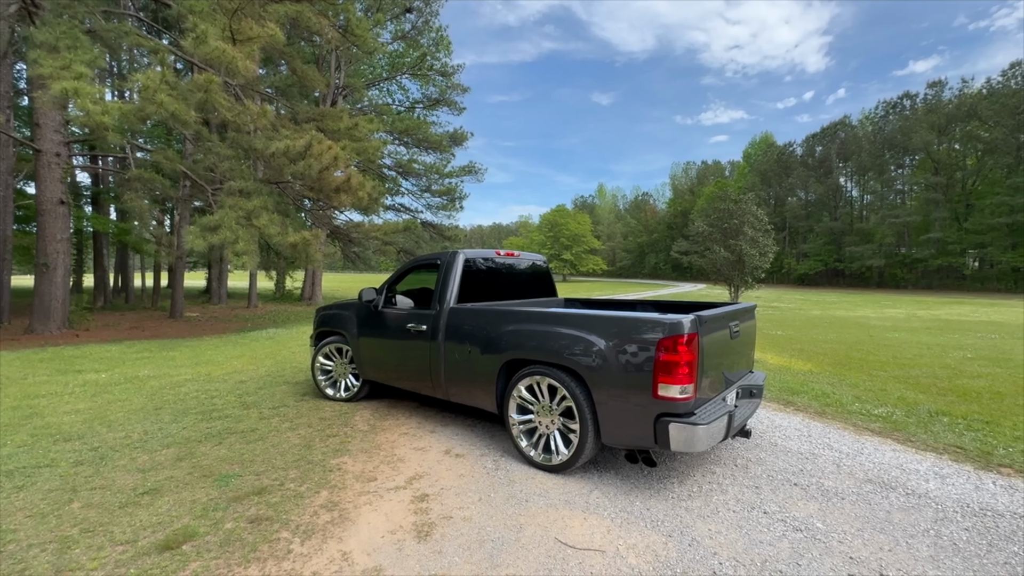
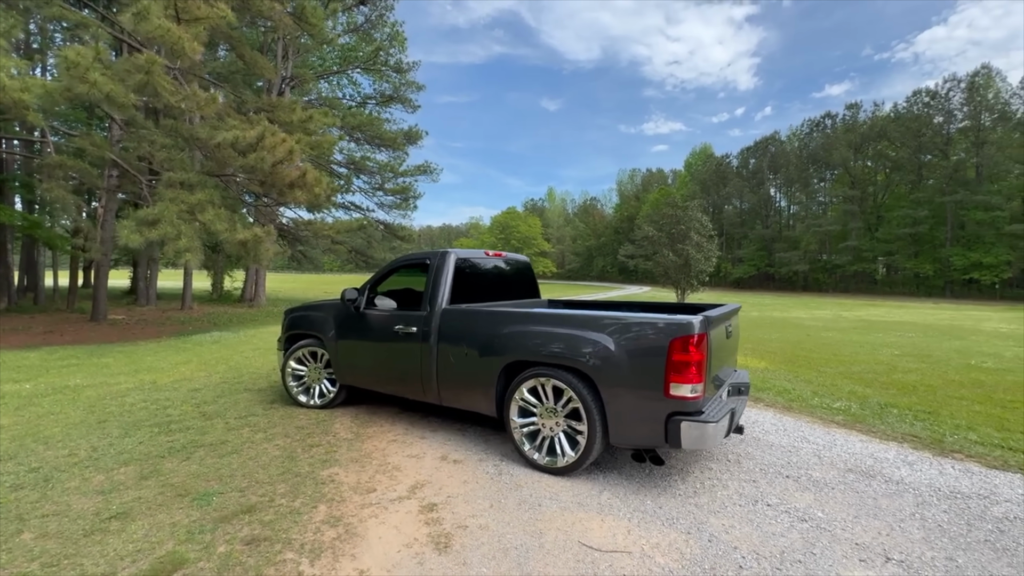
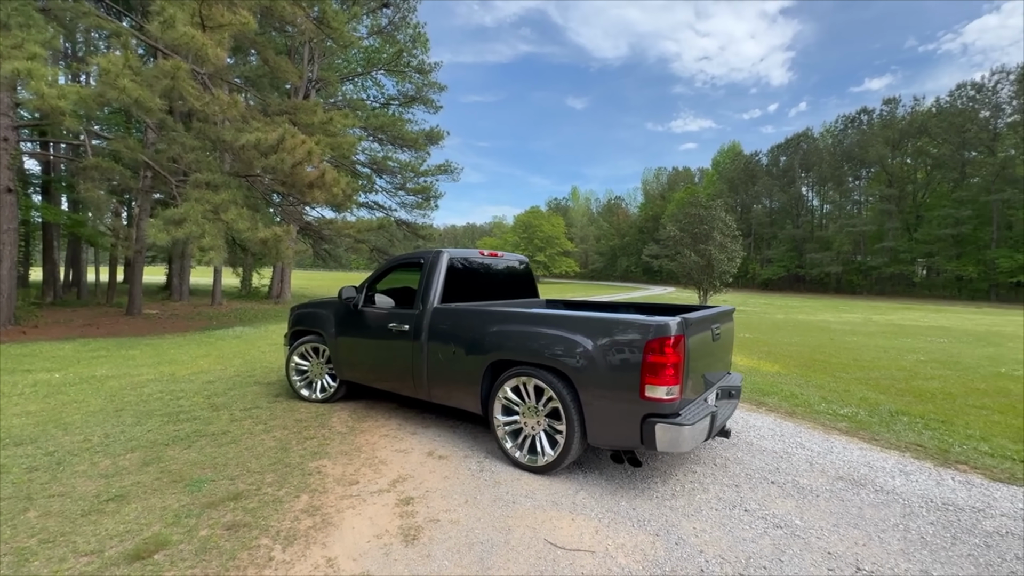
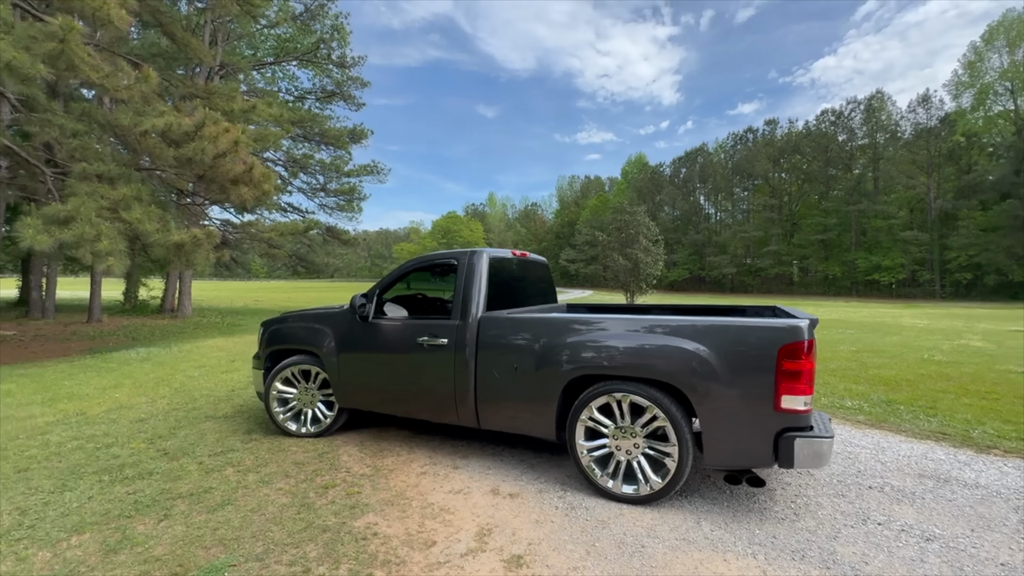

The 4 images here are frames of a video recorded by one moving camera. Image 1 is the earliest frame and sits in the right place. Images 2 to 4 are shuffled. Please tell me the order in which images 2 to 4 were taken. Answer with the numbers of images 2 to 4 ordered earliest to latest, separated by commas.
3, 2, 4
